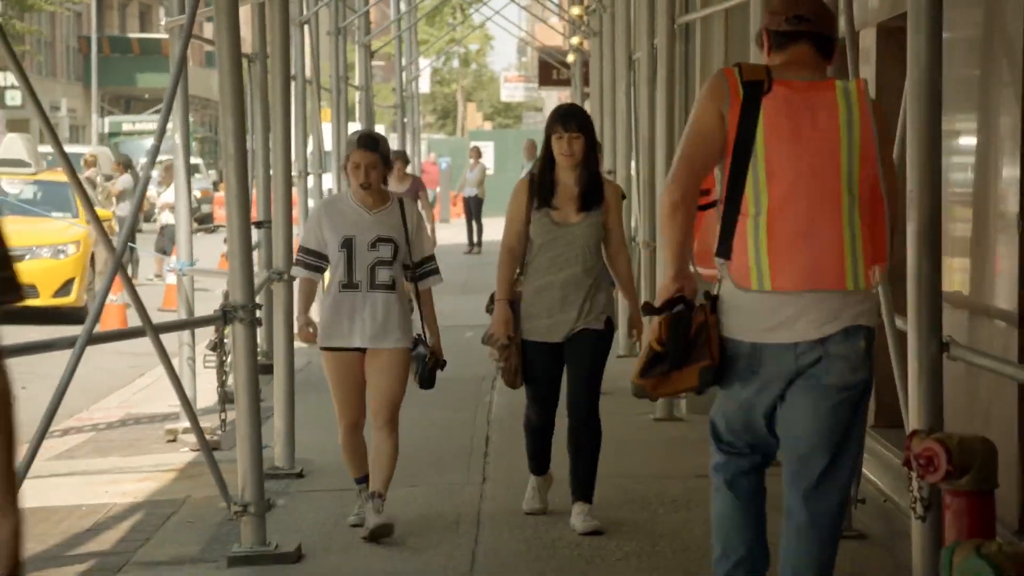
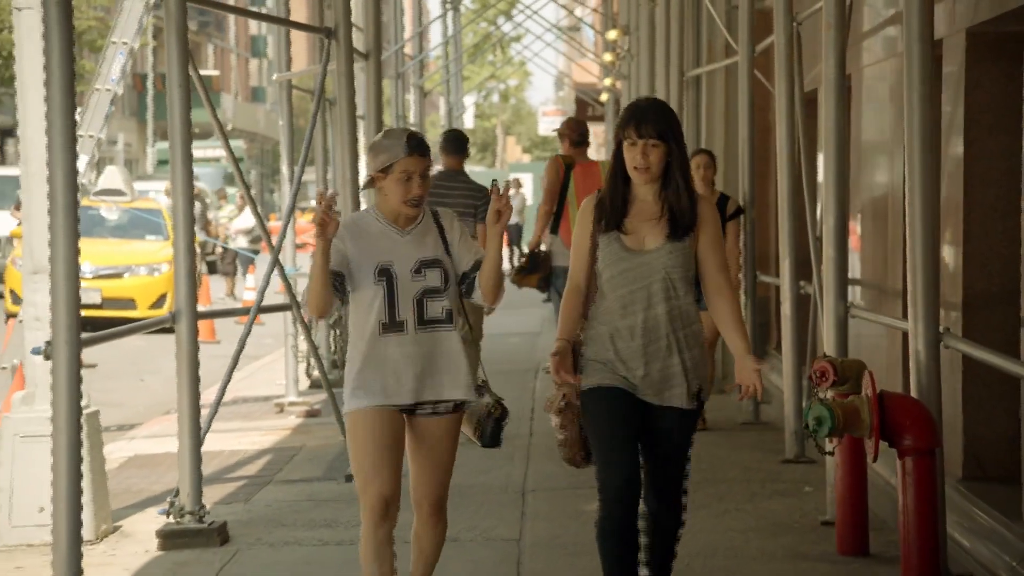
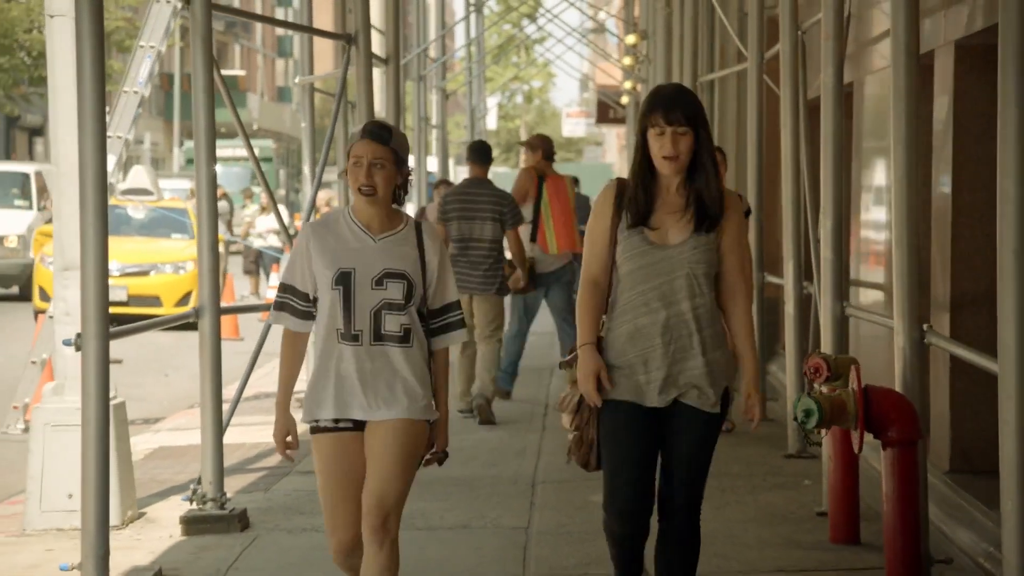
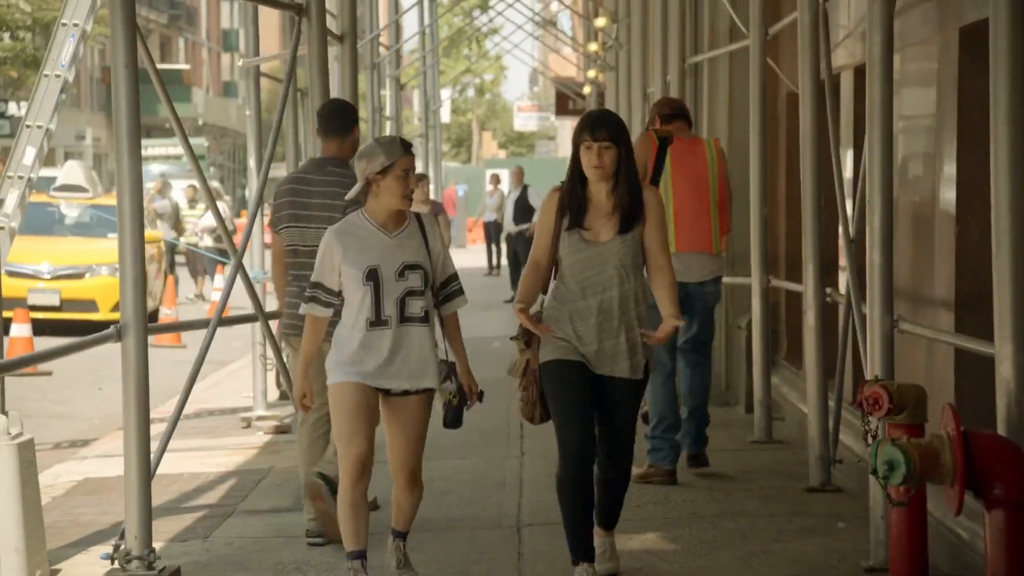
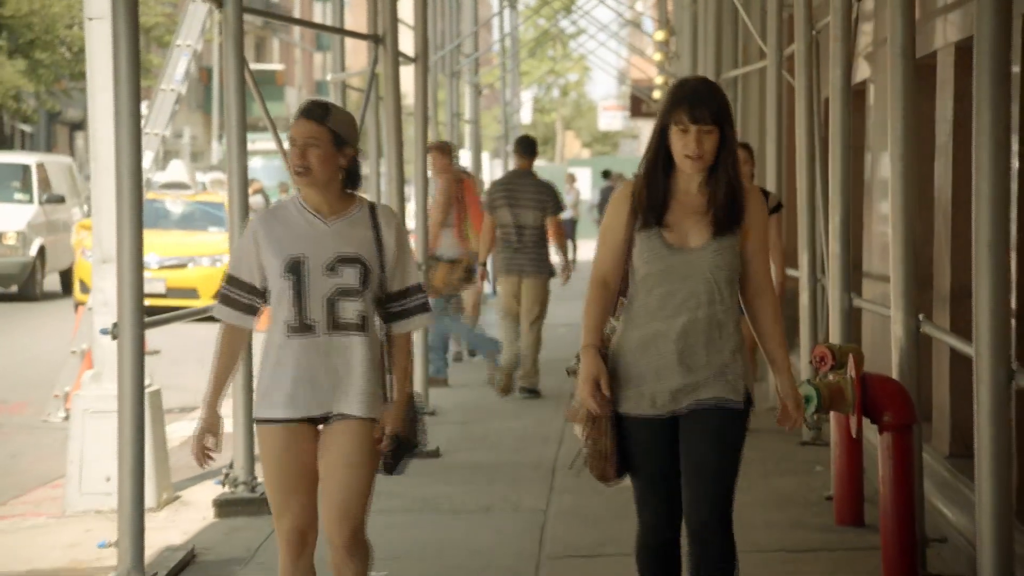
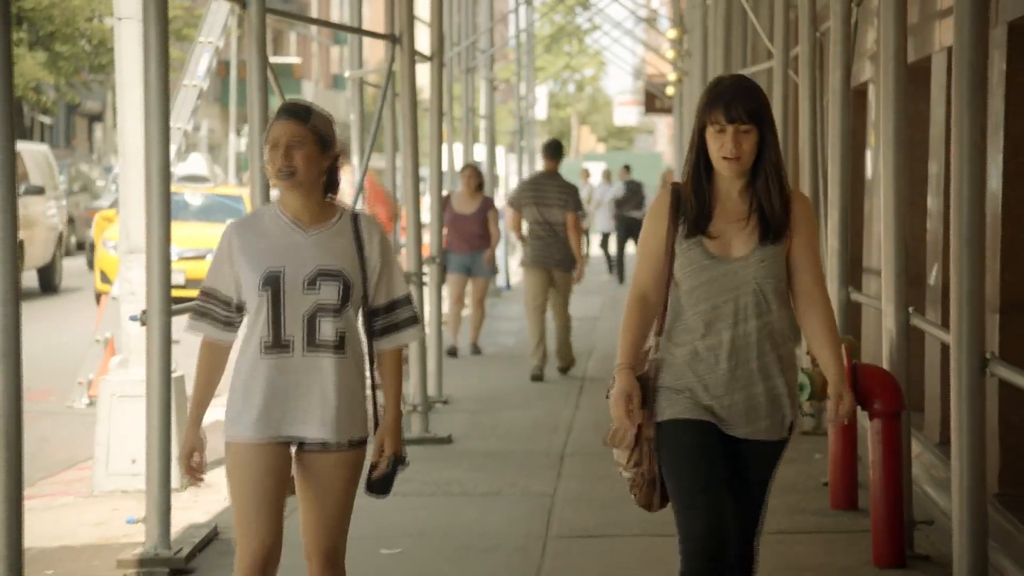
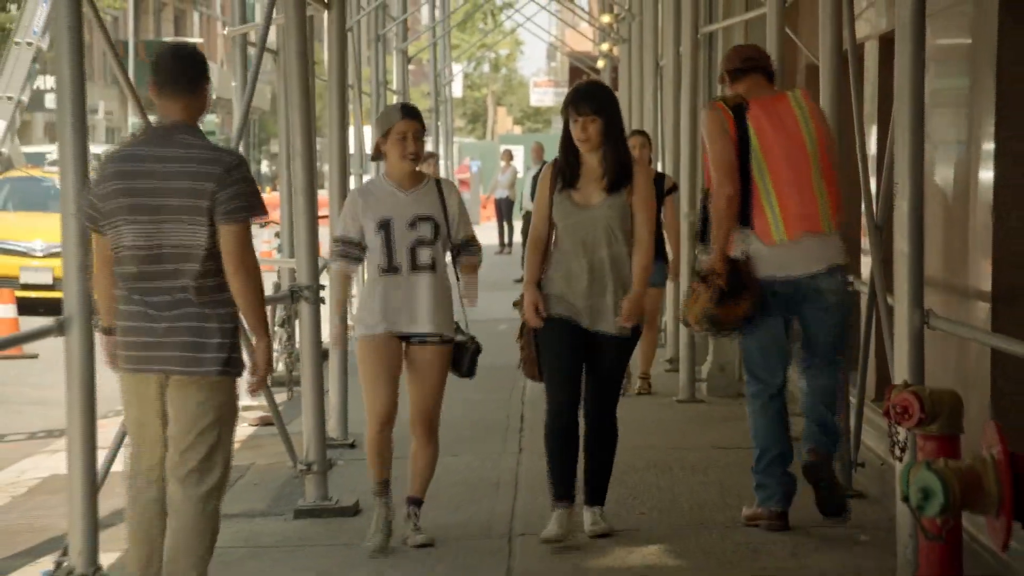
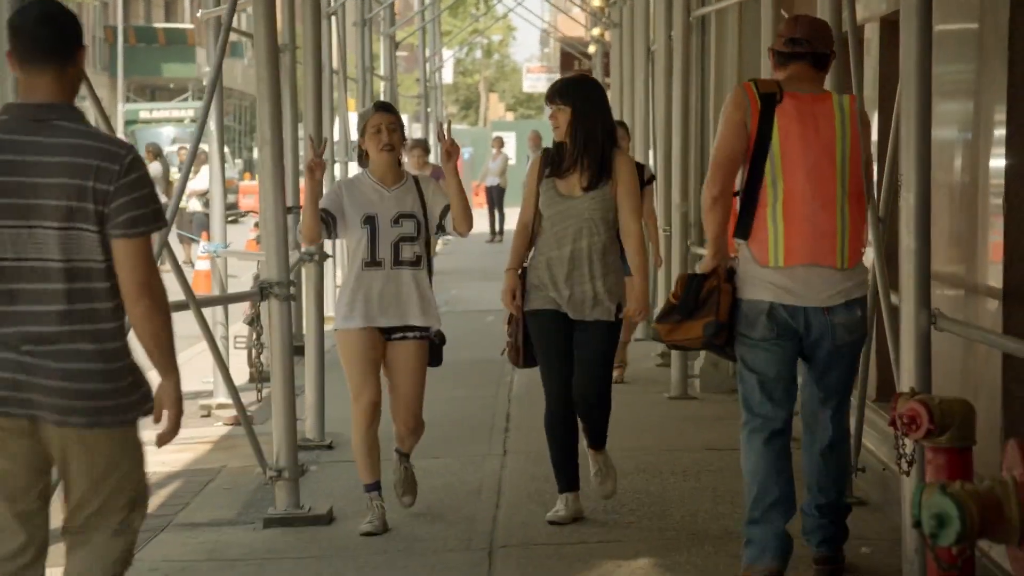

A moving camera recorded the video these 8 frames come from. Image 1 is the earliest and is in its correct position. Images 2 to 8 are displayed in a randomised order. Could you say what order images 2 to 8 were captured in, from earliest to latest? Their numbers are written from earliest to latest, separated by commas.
8, 7, 4, 2, 3, 5, 6
